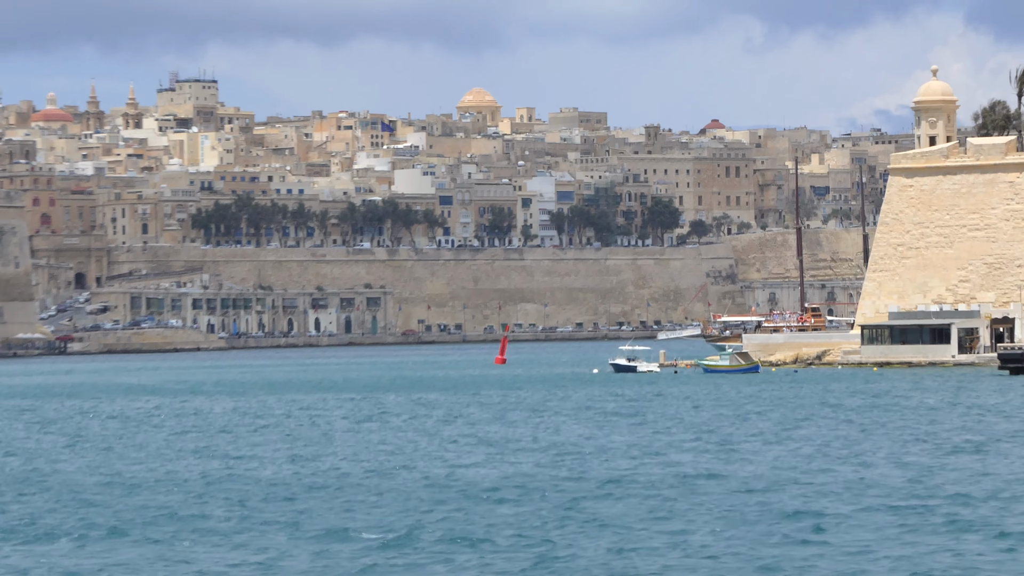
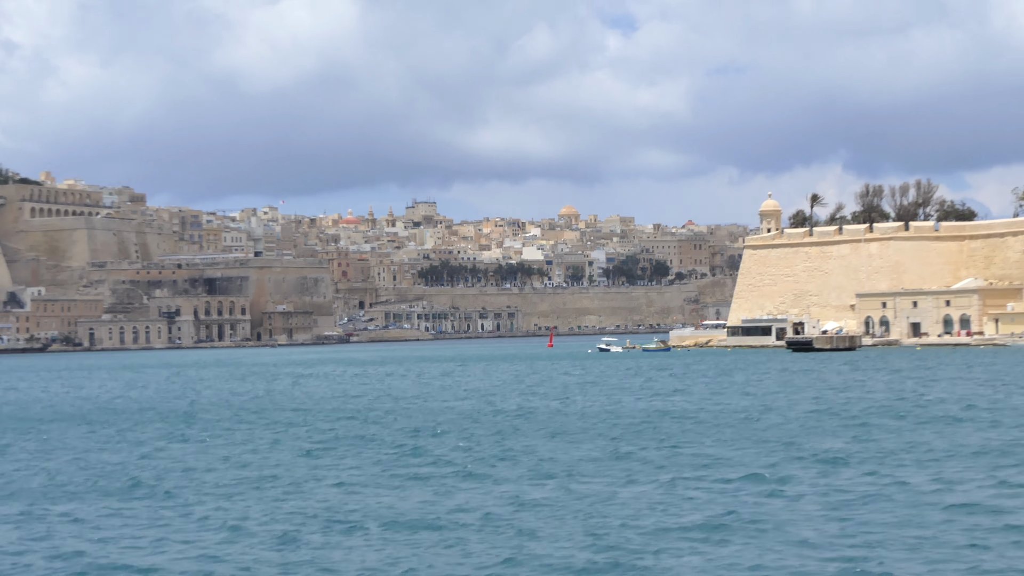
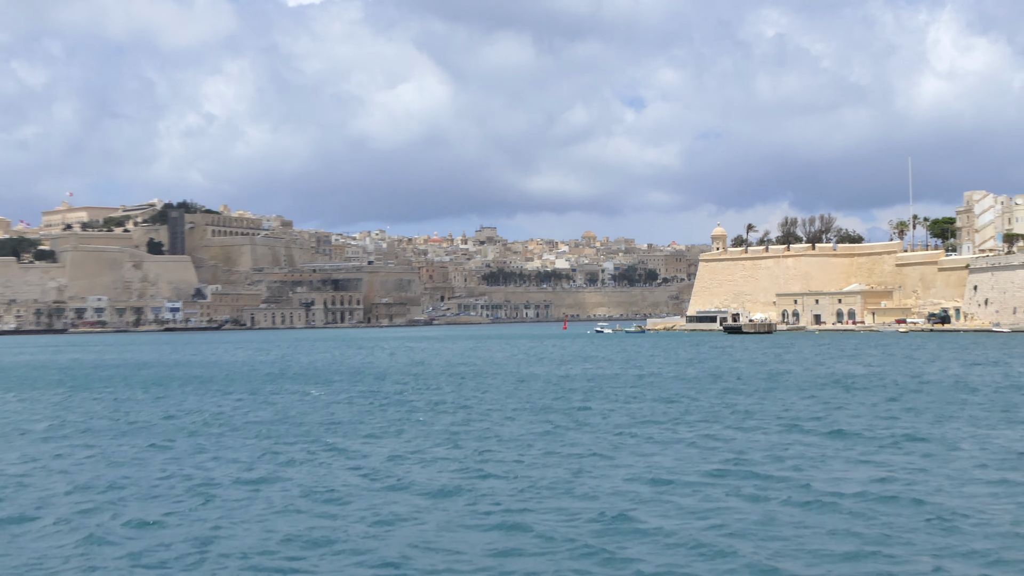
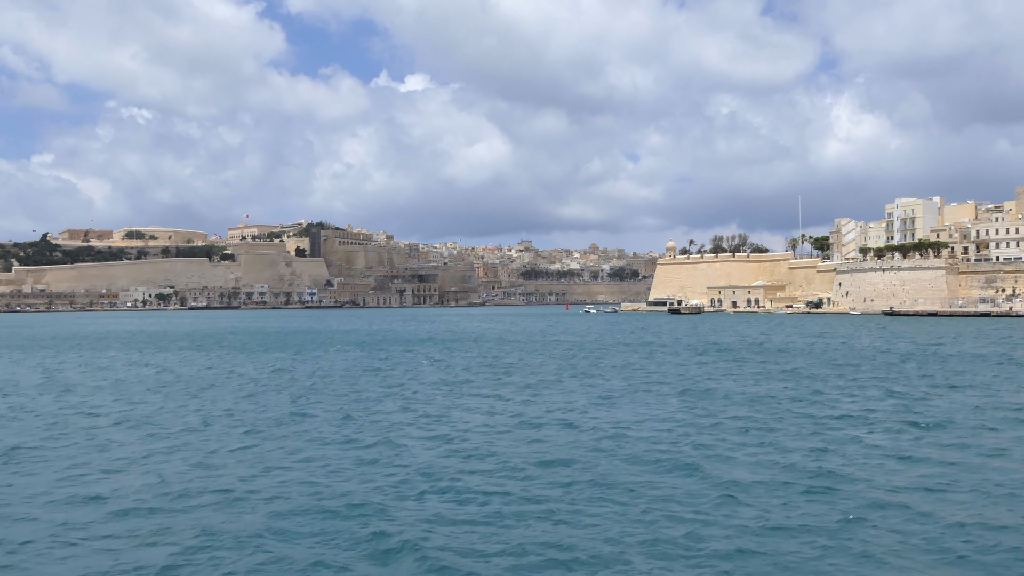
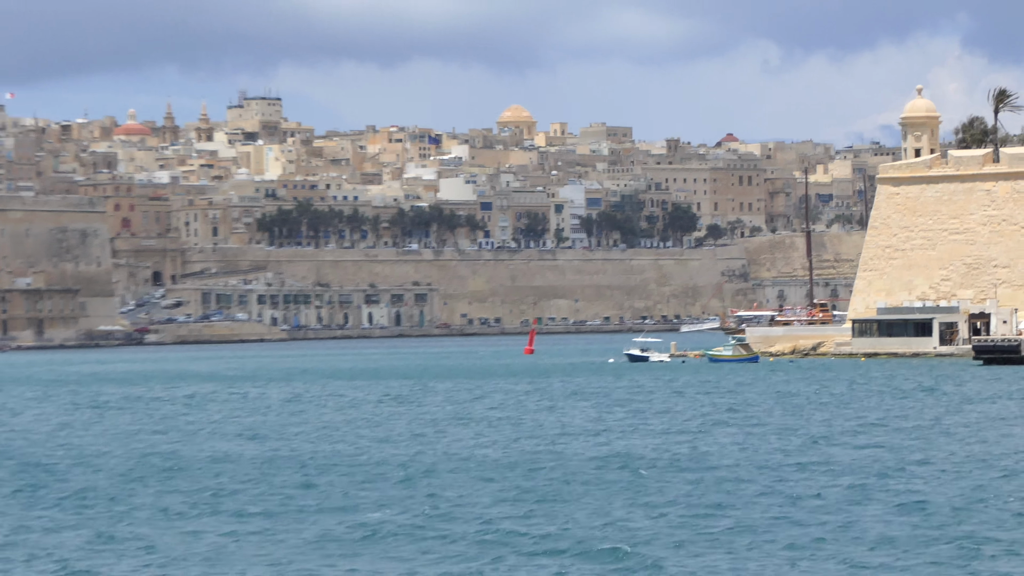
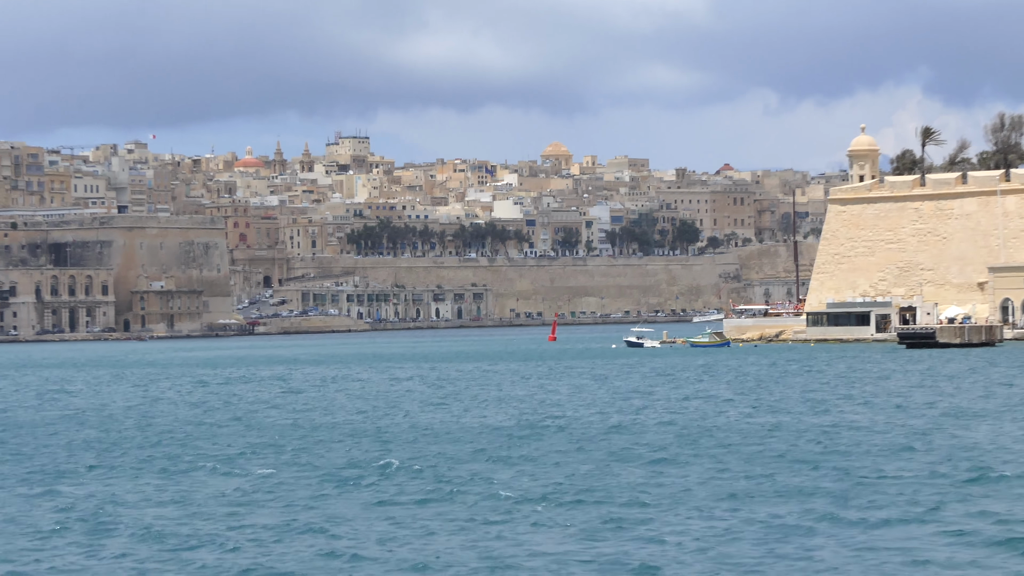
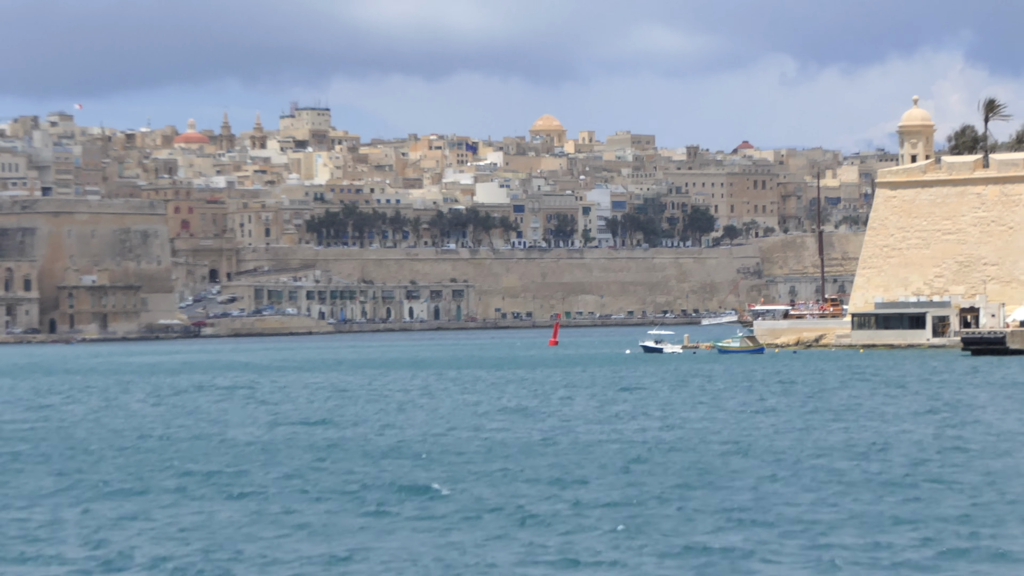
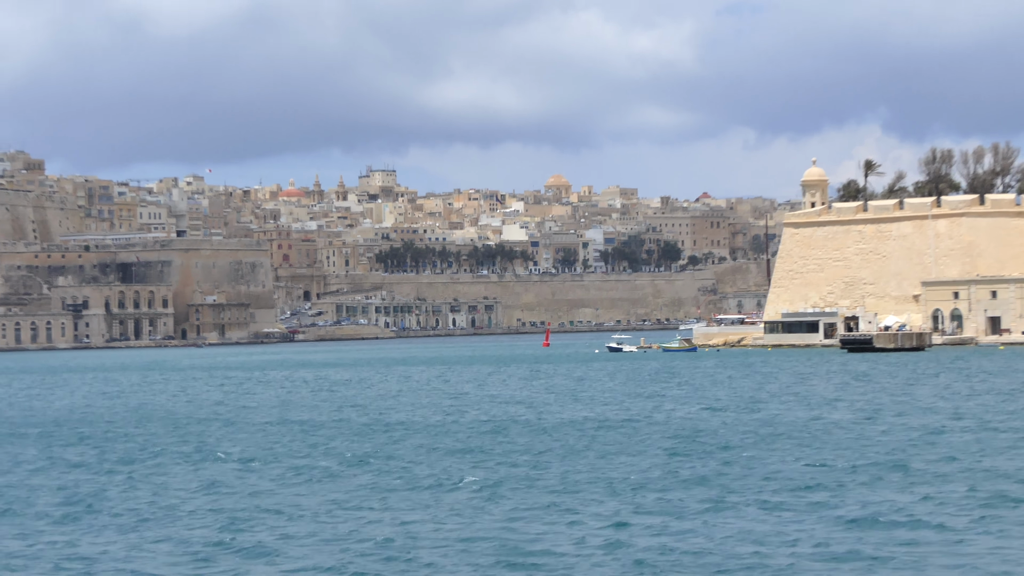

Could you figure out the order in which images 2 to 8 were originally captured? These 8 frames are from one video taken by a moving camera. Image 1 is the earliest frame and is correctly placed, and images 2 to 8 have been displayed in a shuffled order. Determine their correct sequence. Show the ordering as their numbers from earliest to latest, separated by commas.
5, 7, 6, 8, 2, 3, 4
